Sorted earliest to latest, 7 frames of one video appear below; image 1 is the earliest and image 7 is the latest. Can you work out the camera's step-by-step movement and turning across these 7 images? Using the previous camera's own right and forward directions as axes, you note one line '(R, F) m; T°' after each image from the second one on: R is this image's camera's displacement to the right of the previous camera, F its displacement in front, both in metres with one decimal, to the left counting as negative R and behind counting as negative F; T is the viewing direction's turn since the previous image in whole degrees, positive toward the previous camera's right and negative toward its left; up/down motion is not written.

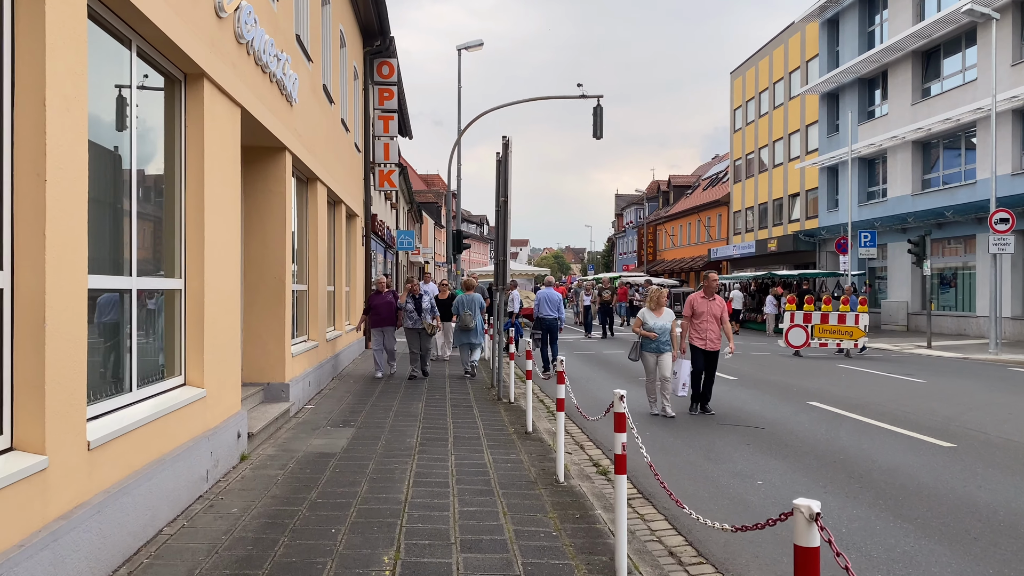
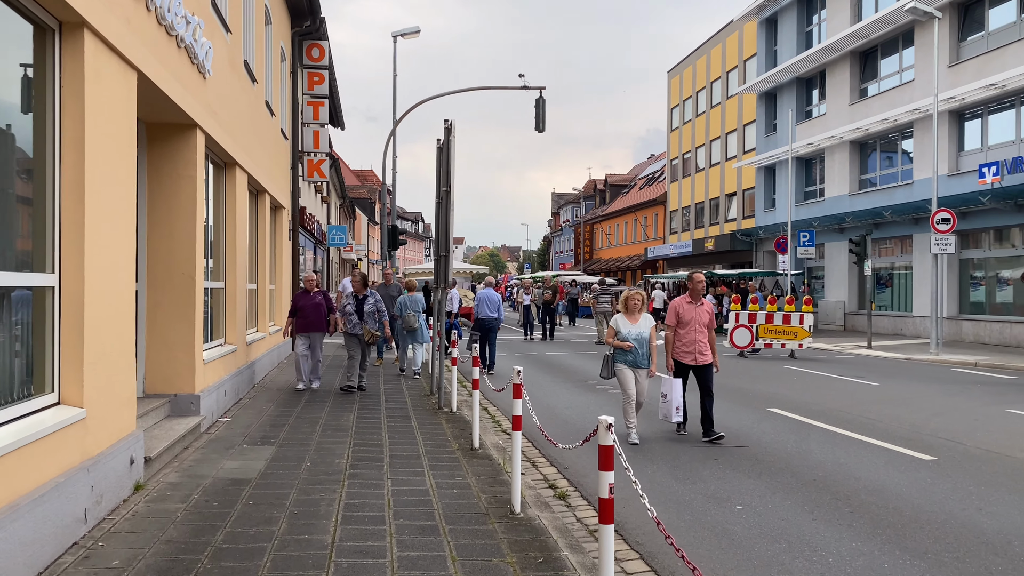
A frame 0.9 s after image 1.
(-0.1, +0.9) m; +4°
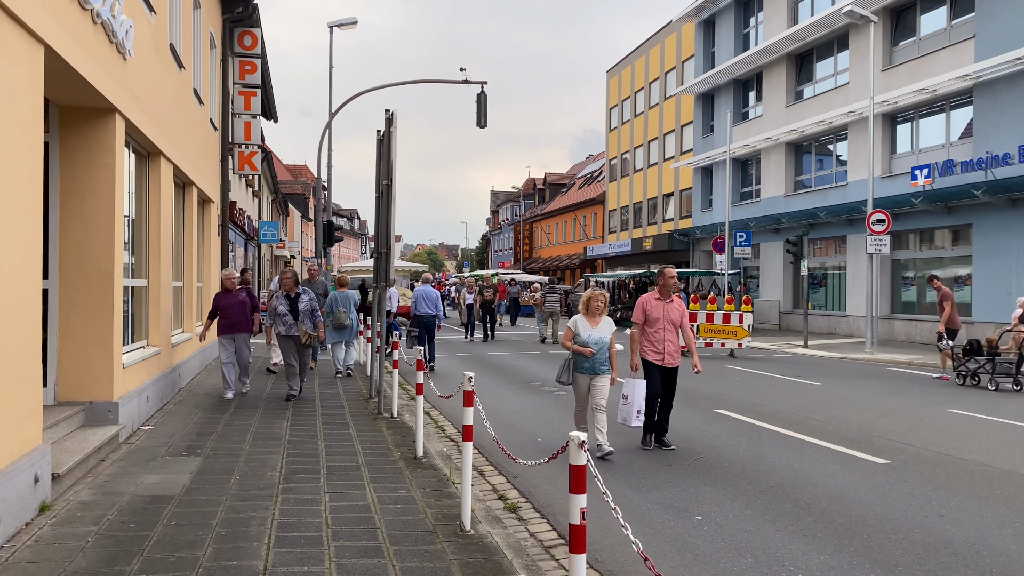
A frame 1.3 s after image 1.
(-0.1, +0.4) m; +4°
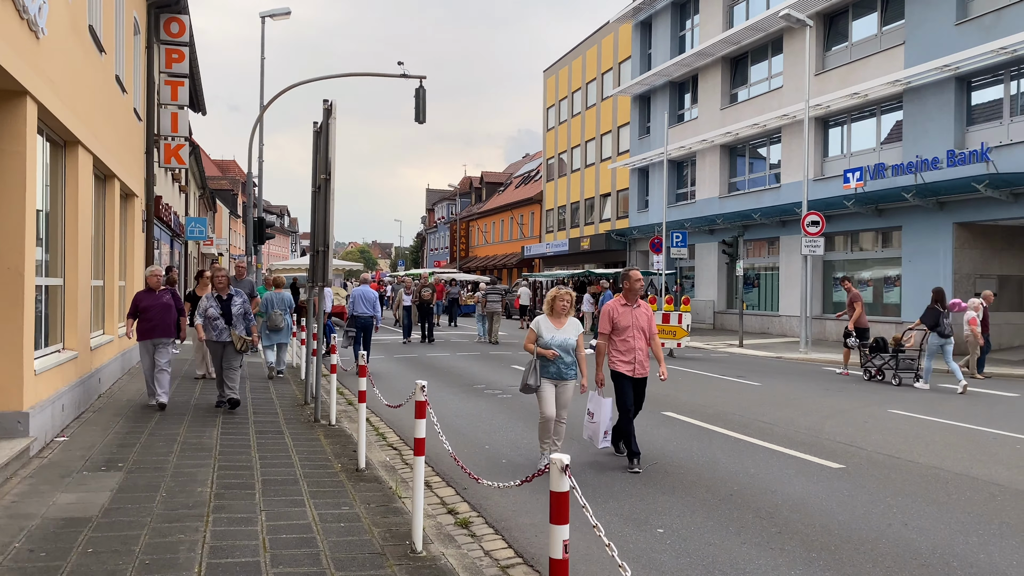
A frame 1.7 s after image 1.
(-0.1, +0.3) m; +5°
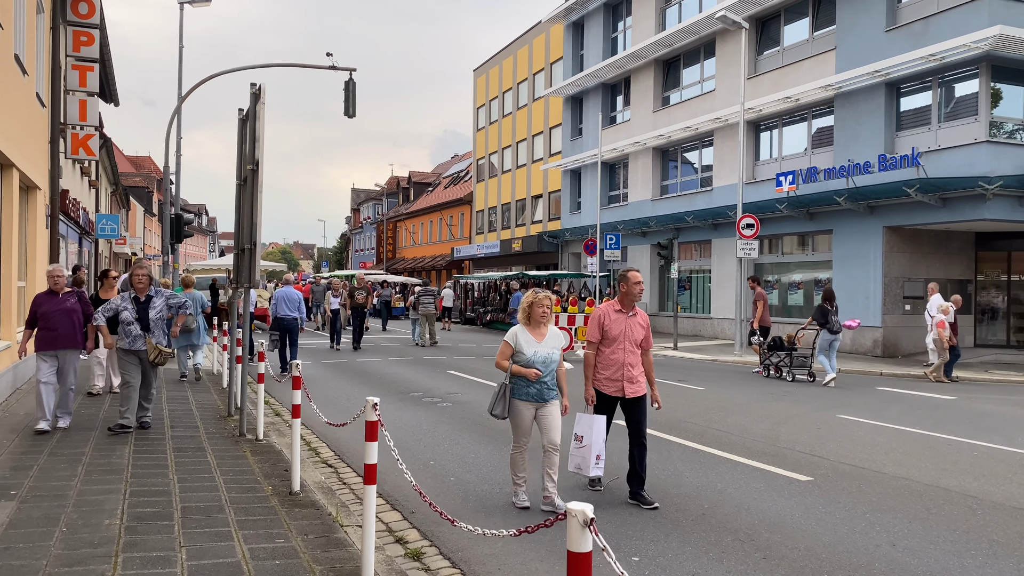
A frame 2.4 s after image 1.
(-0.2, +0.6) m; +5°
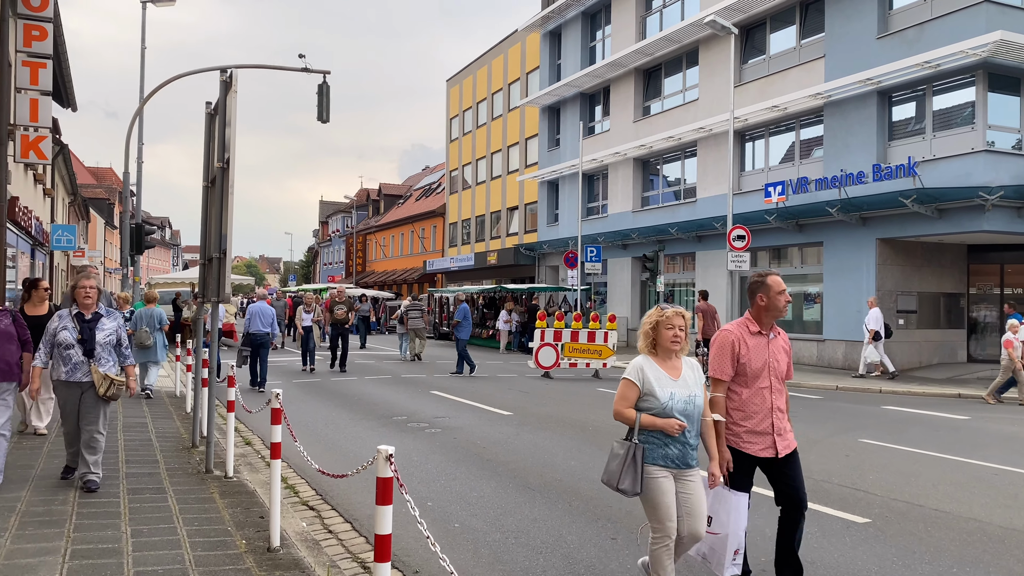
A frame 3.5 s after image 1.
(-0.3, +0.9) m; +2°
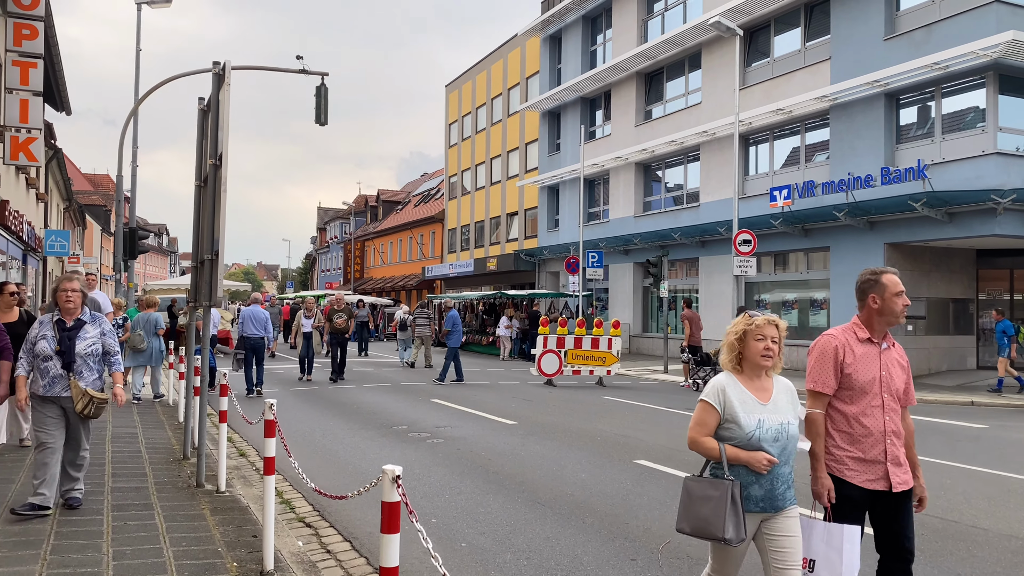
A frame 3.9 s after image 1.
(-0.1, +0.4) m; 0°
